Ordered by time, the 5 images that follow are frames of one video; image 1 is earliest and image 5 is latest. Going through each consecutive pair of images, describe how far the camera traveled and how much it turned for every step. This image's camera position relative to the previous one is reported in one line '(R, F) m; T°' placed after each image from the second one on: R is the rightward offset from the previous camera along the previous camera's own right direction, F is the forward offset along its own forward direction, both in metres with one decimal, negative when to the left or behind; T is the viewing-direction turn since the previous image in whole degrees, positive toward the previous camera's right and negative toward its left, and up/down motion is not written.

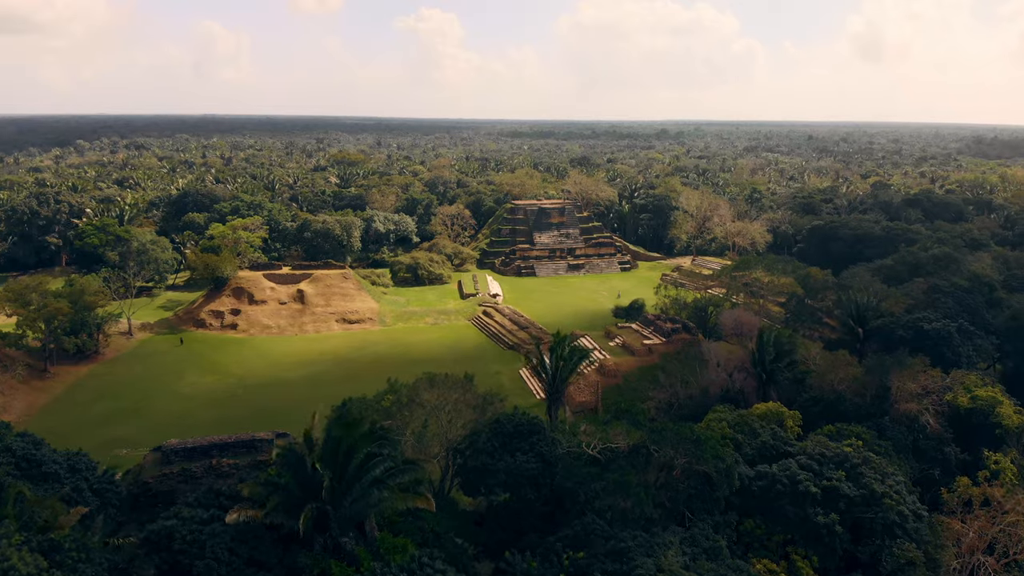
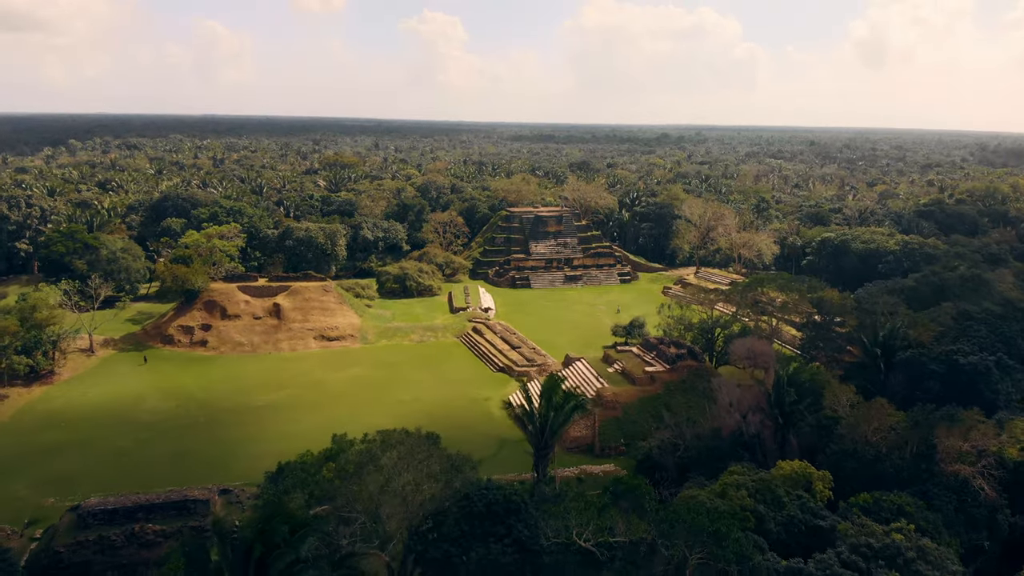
(+0.3, +2.0) m; 0°
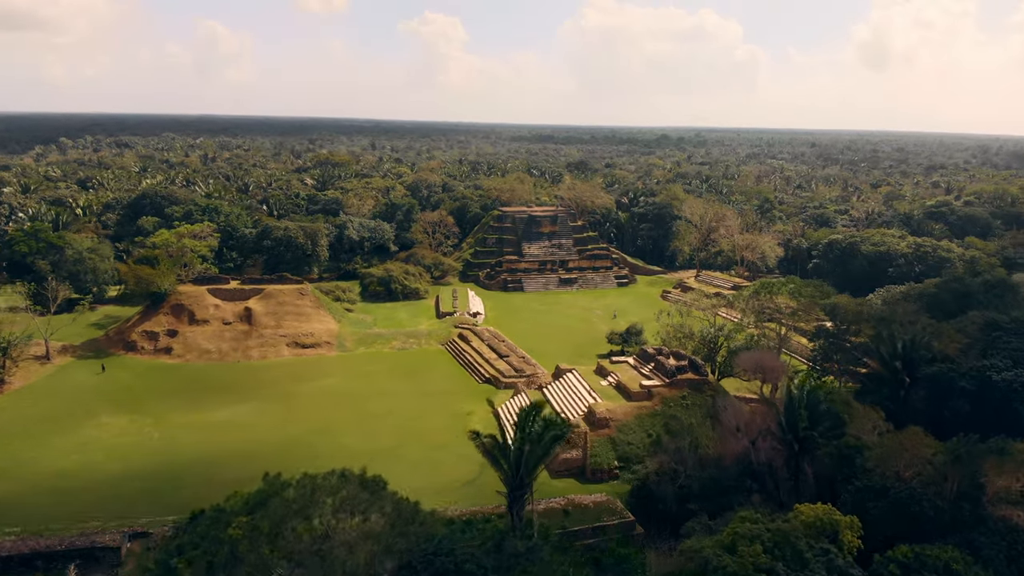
(+0.4, +1.8) m; 0°
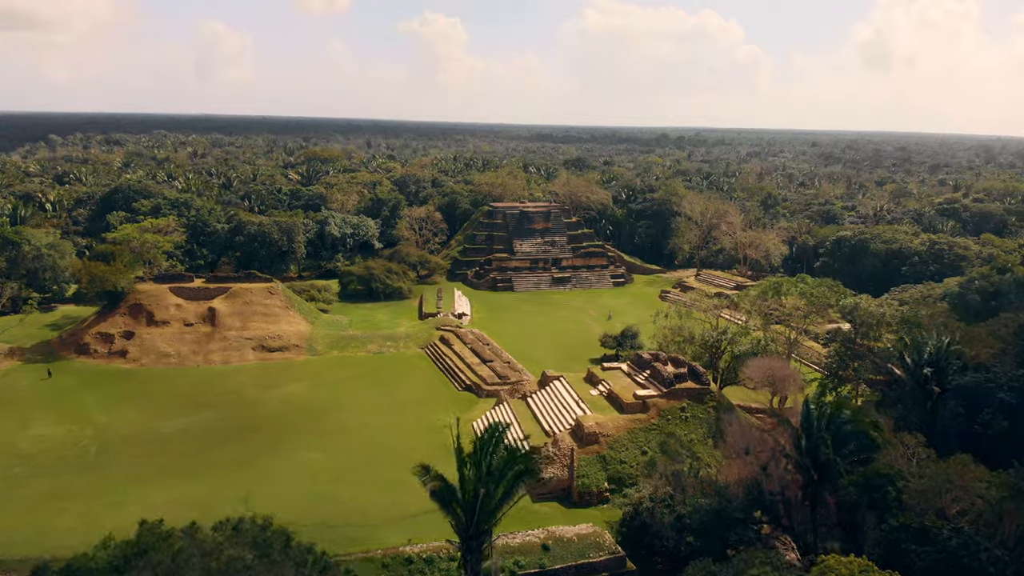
(+0.4, +2.0) m; 0°
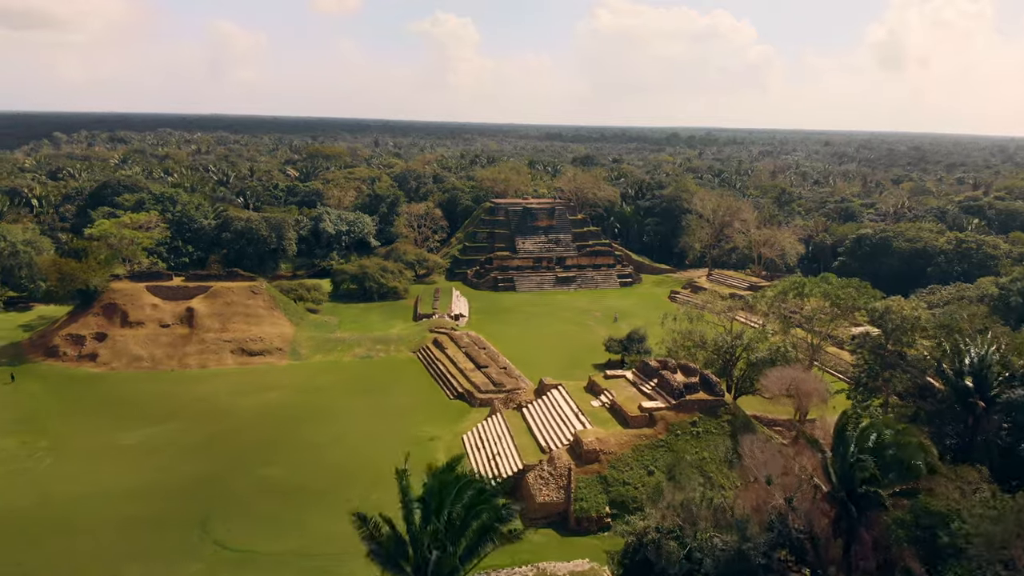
(+0.3, +1.6) m; -1°
